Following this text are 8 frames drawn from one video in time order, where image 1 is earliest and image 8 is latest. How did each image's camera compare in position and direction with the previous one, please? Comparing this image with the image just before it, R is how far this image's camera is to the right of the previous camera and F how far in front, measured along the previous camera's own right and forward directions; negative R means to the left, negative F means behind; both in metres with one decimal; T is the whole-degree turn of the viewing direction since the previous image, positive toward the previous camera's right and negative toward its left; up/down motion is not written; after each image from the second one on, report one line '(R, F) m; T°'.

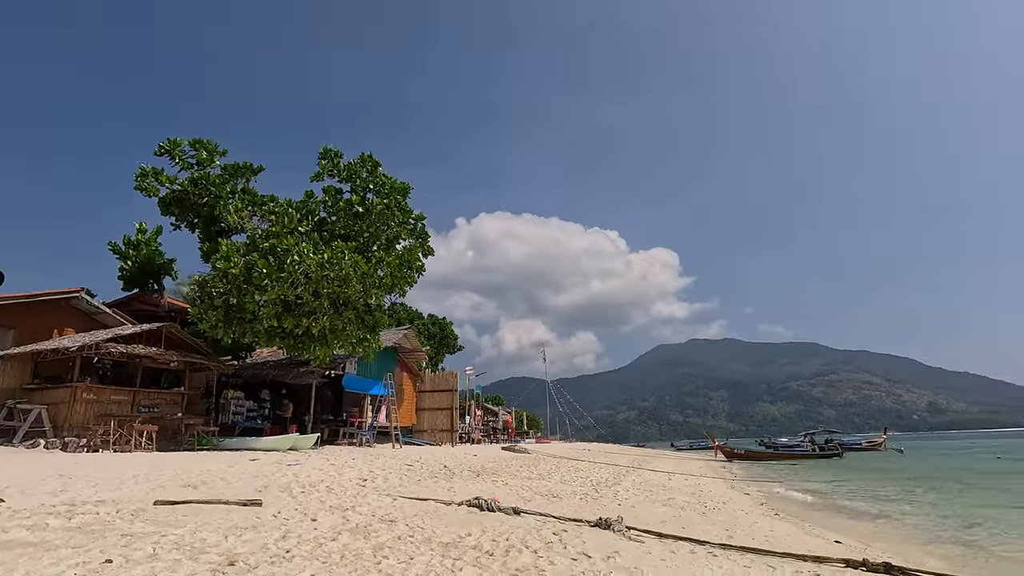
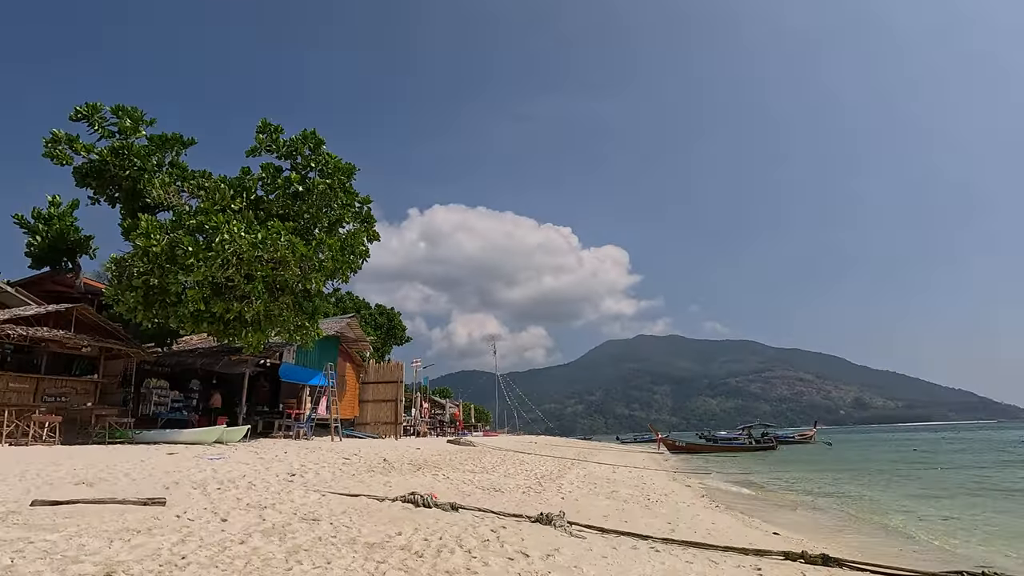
(+0.1, +0.5) m; +5°
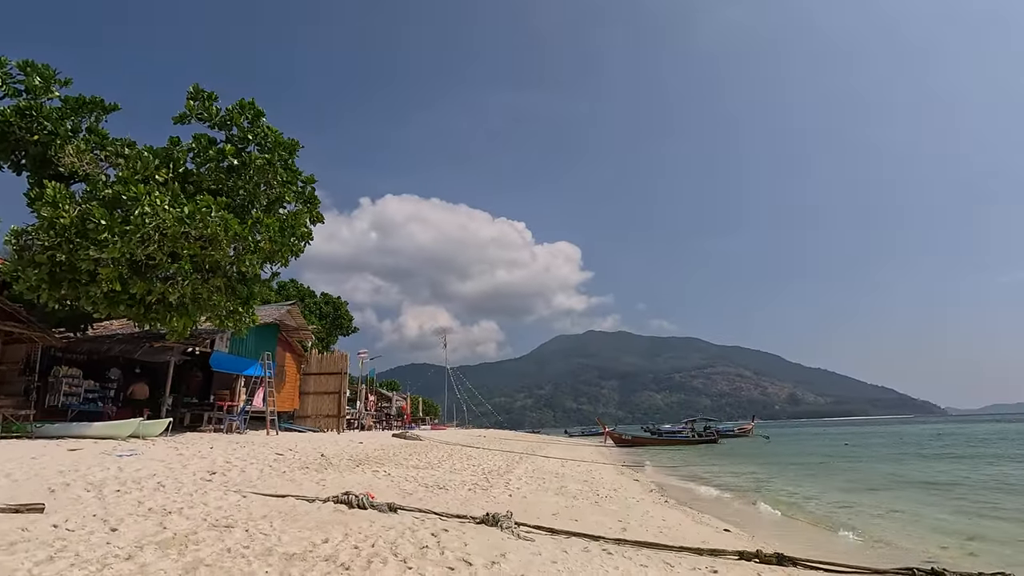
(0.0, +0.6) m; +5°
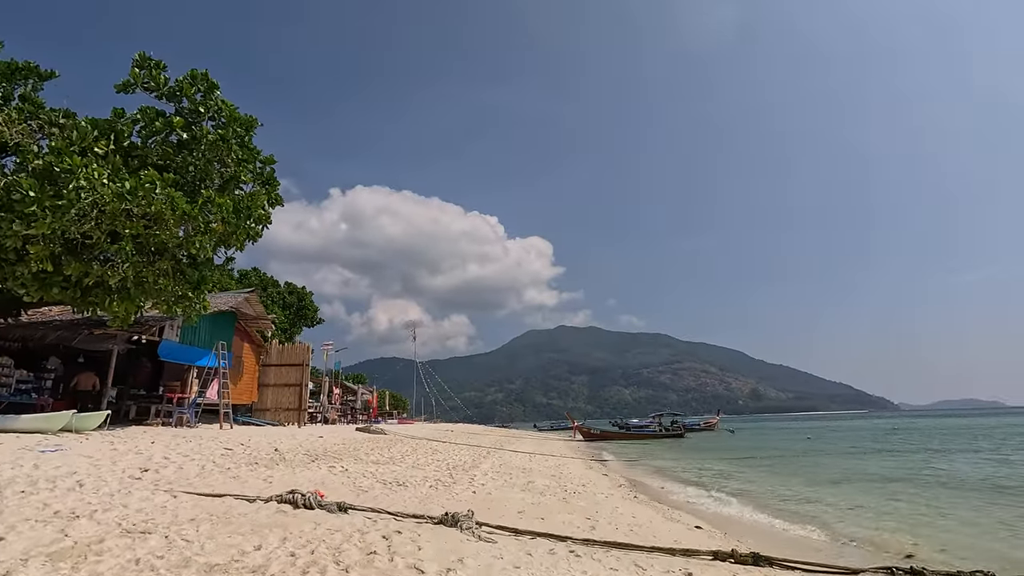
(+0.1, +0.6) m; +3°
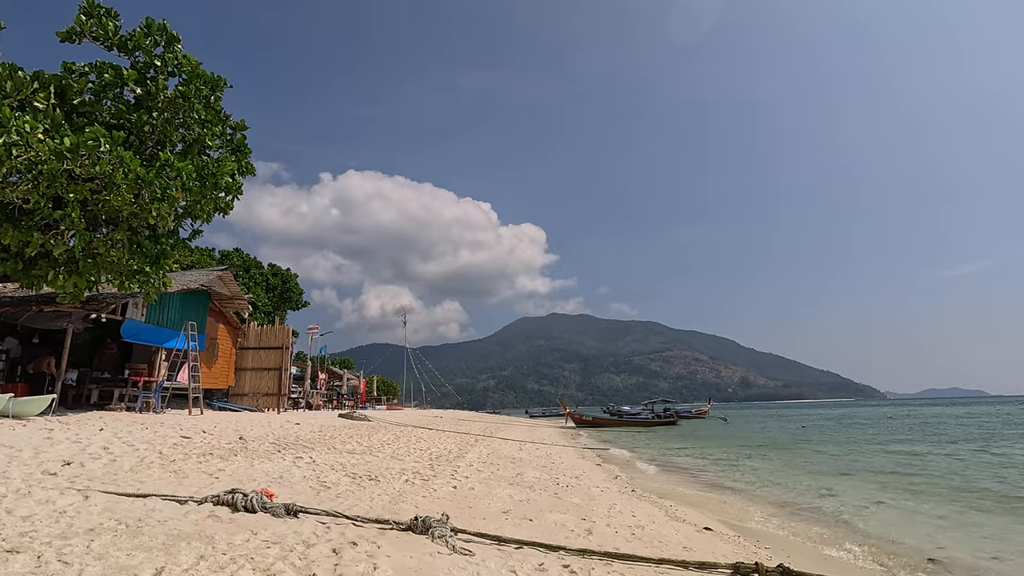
(+0.1, +1.2) m; +1°
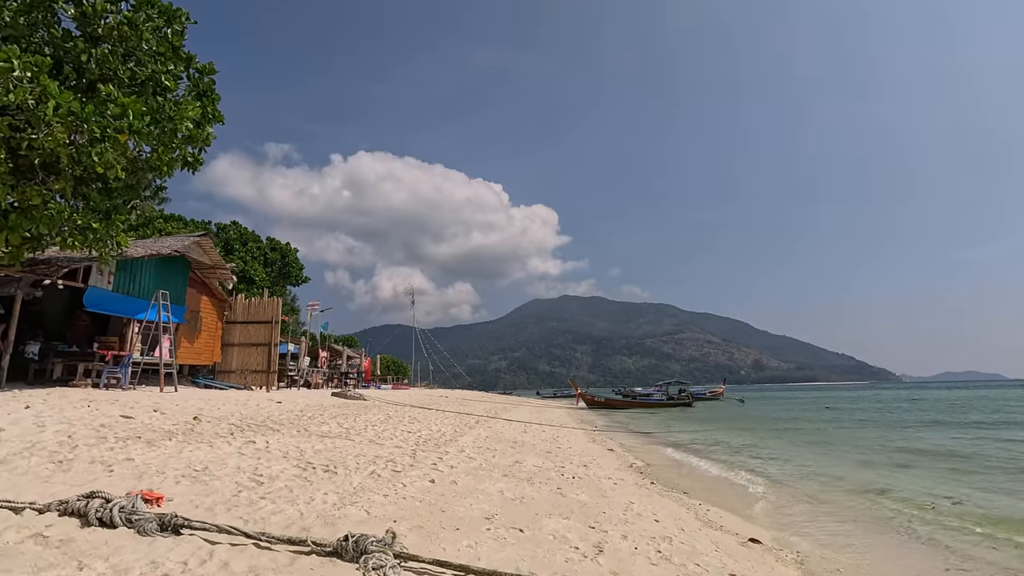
(+0.3, +1.9) m; -1°
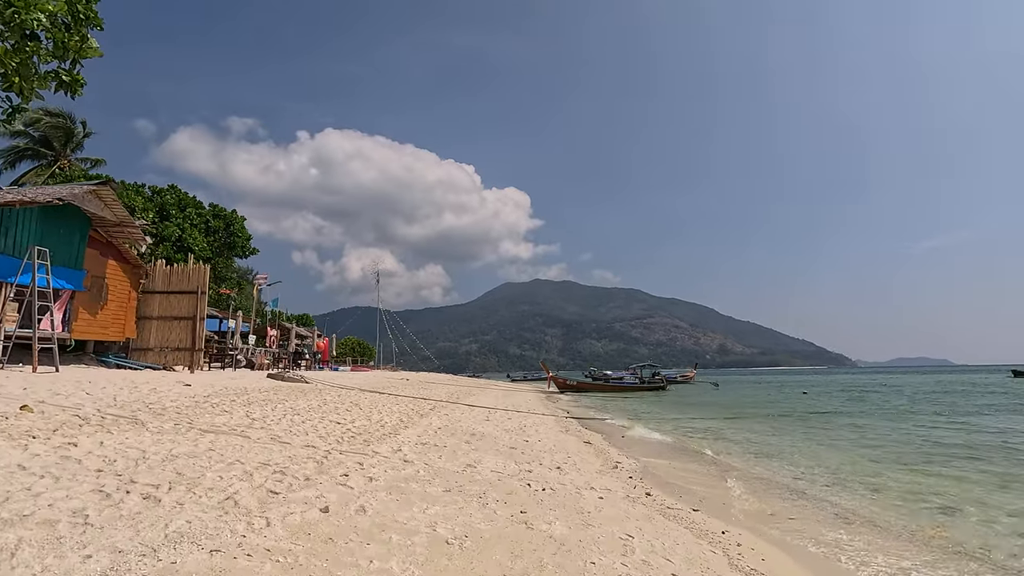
(+0.3, +2.7) m; +3°
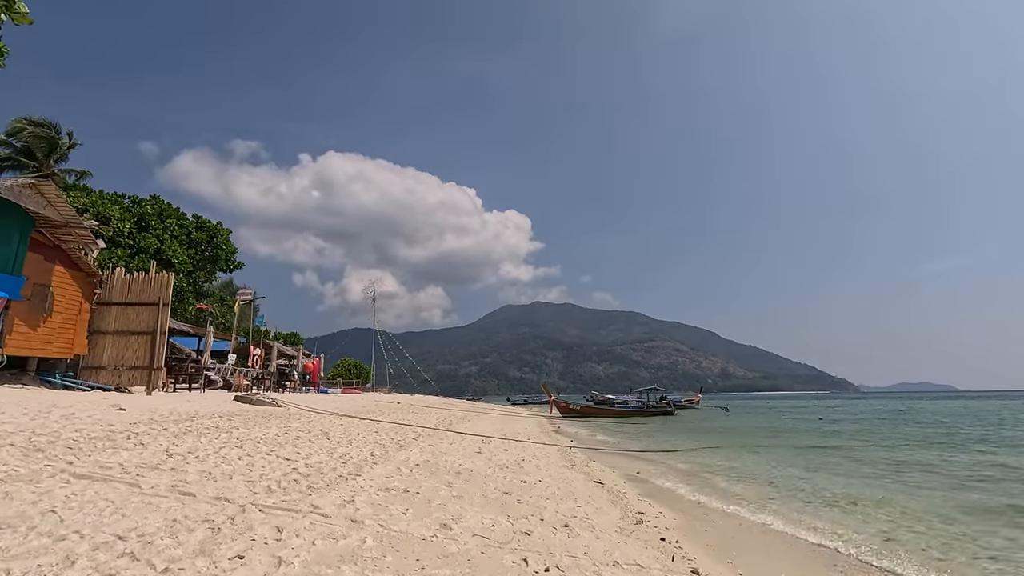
(+0.1, +2.1) m; 0°
